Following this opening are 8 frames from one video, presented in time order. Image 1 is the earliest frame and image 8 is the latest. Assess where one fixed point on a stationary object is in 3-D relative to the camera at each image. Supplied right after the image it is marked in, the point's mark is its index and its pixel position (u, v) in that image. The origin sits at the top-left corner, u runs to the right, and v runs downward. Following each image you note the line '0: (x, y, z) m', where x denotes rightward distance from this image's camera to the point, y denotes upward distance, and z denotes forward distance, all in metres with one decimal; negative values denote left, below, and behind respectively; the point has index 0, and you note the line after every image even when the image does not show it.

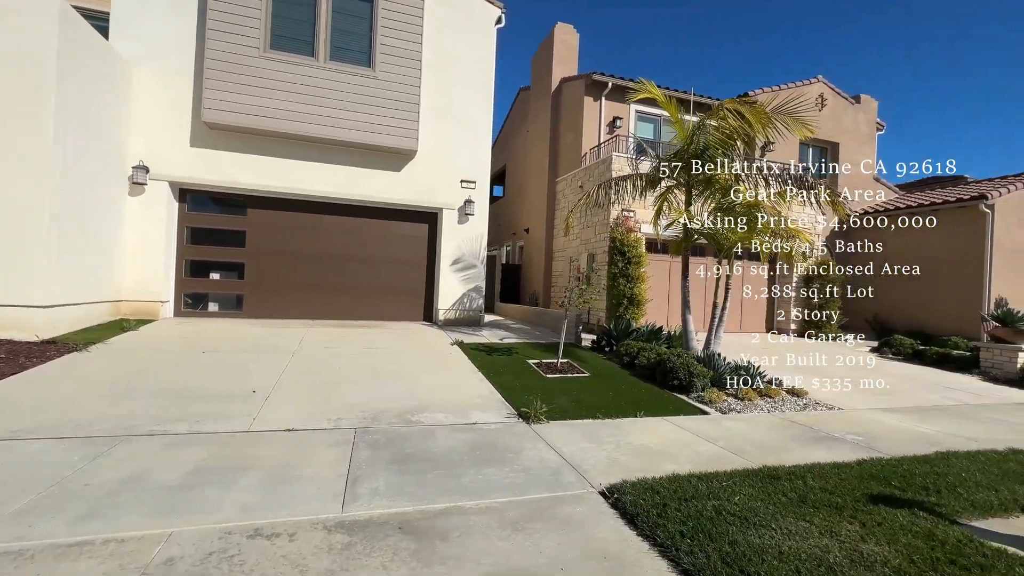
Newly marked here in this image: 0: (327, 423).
0: (-2.0, -1.4, +4.8) m
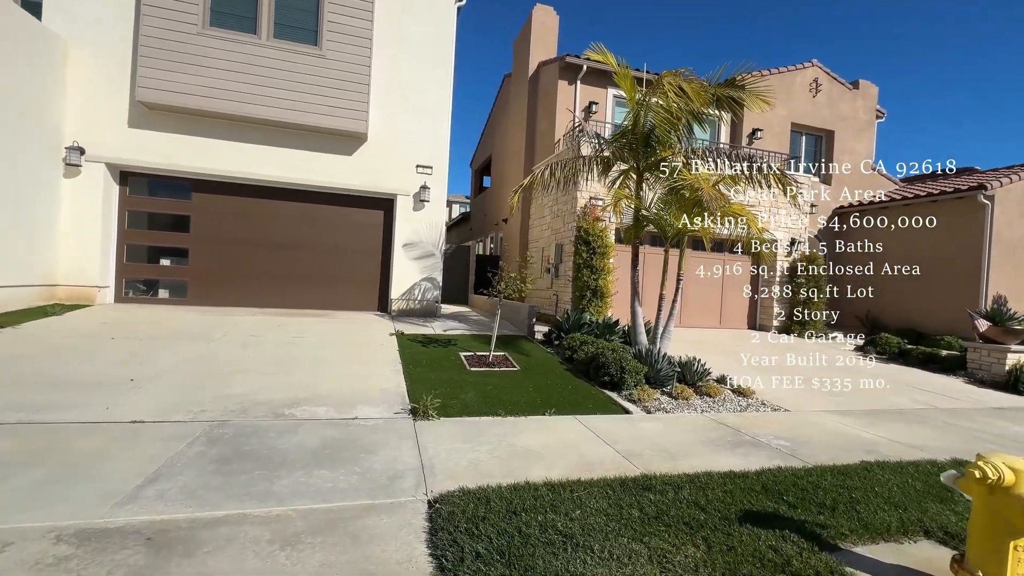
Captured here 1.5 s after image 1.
0: (-3.2, -1.3, +4.4) m
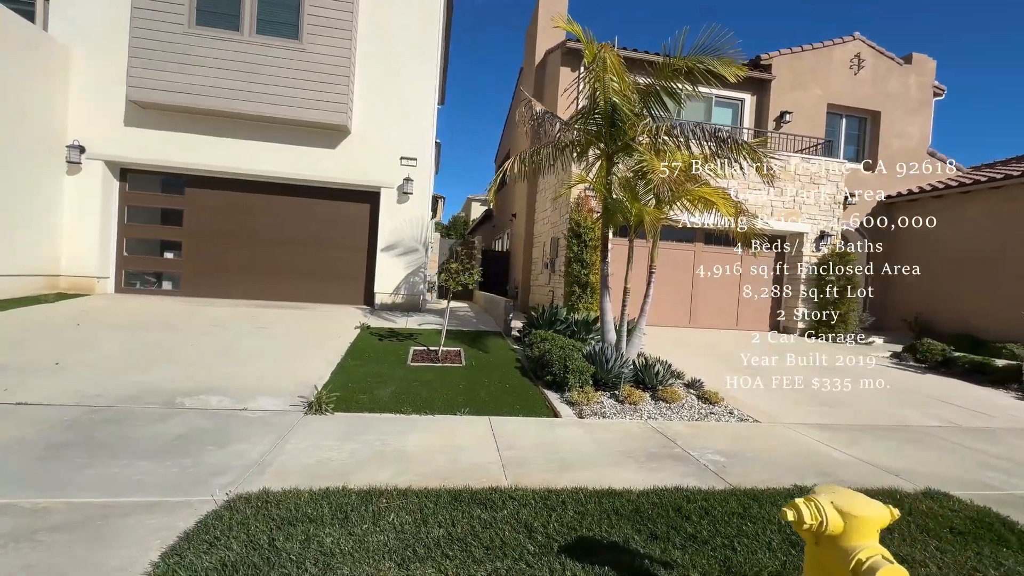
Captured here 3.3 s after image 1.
0: (-4.3, -1.1, +4.4) m
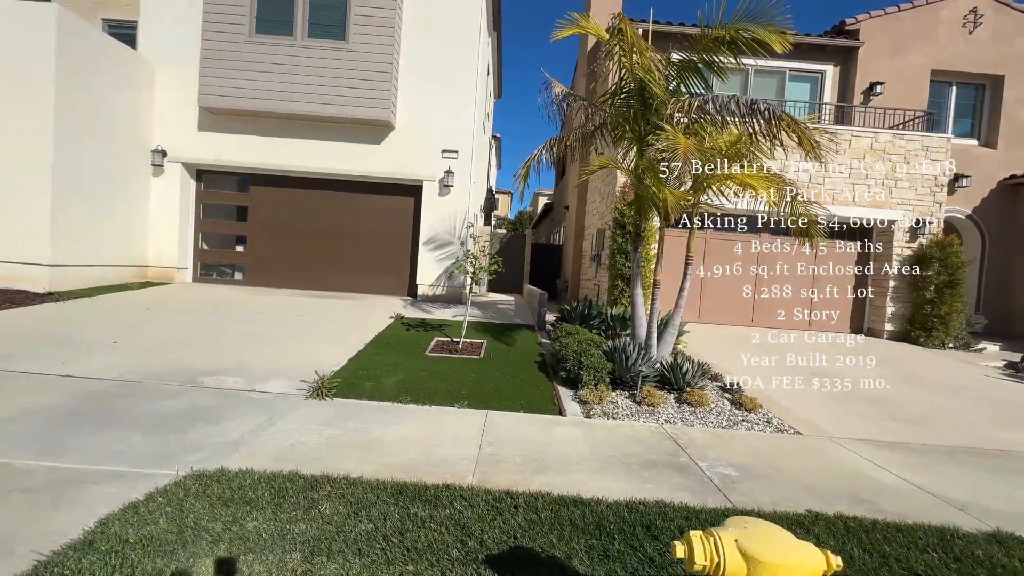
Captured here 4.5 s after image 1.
0: (-4.3, -0.9, +4.9) m
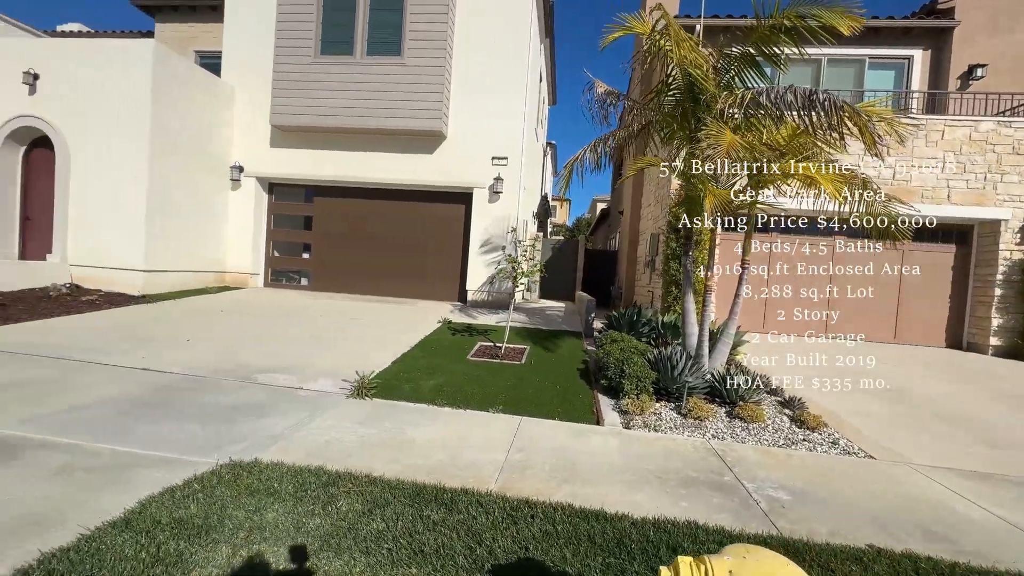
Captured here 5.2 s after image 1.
0: (-3.9, -1.0, +5.4) m
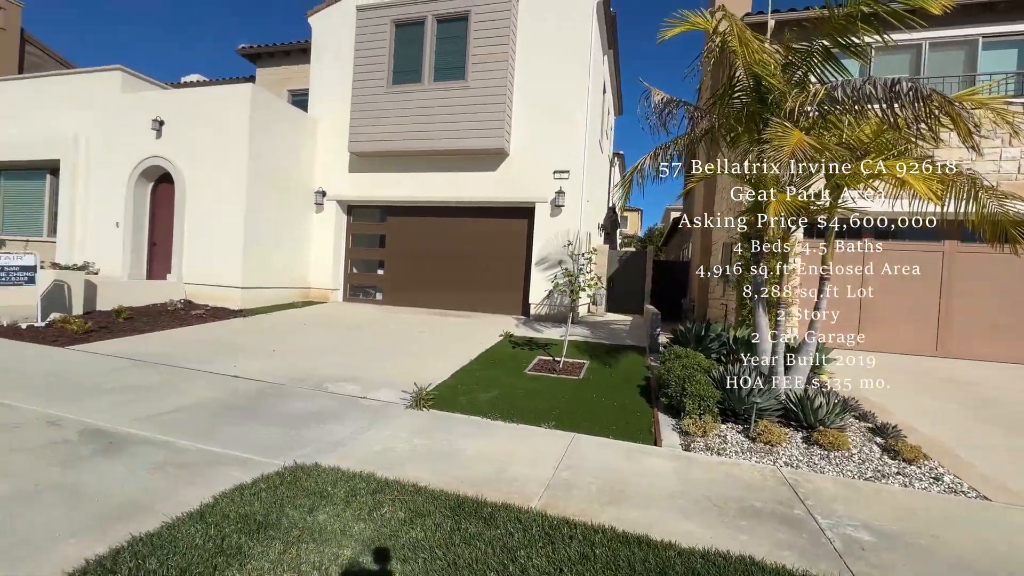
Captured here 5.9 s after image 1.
0: (-3.2, -1.2, +5.9) m
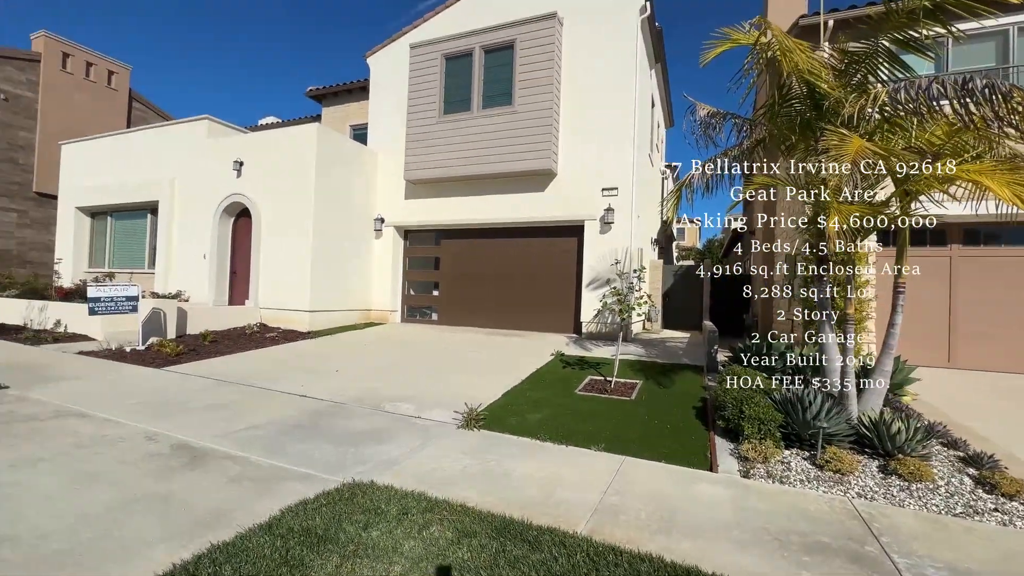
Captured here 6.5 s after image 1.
0: (-2.6, -1.5, +6.3) m
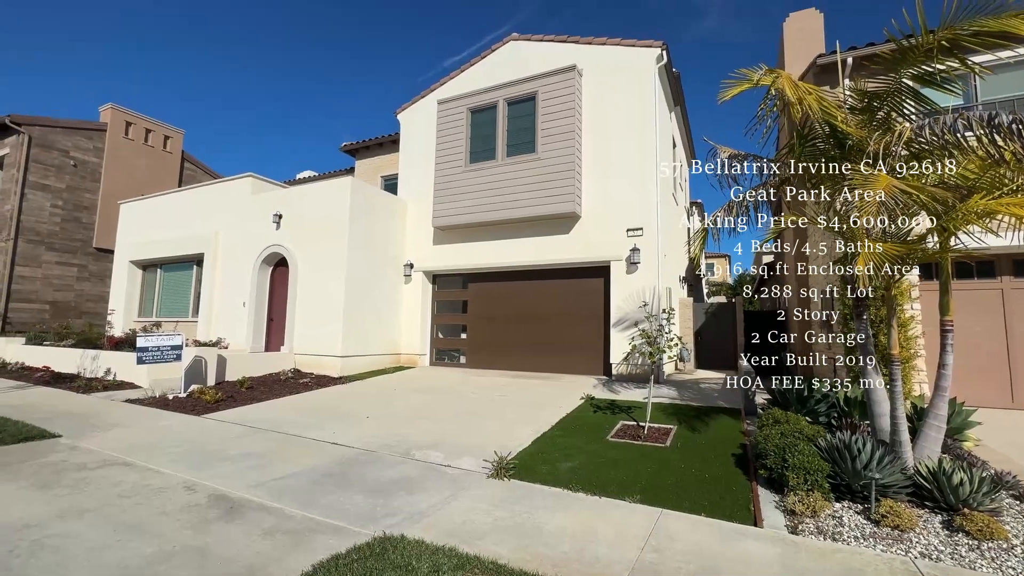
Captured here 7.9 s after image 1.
0: (-2.1, -2.2, +6.3) m
